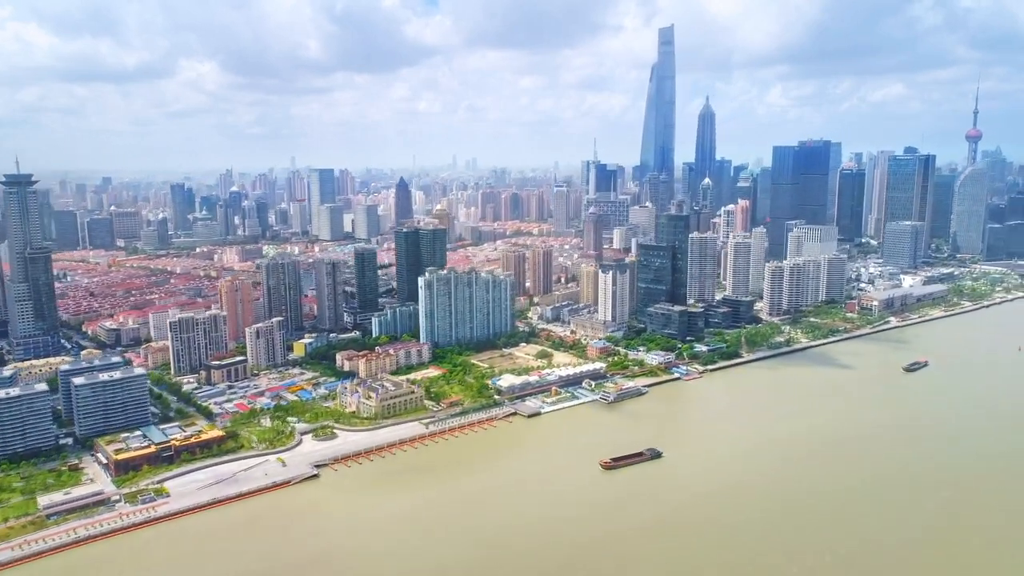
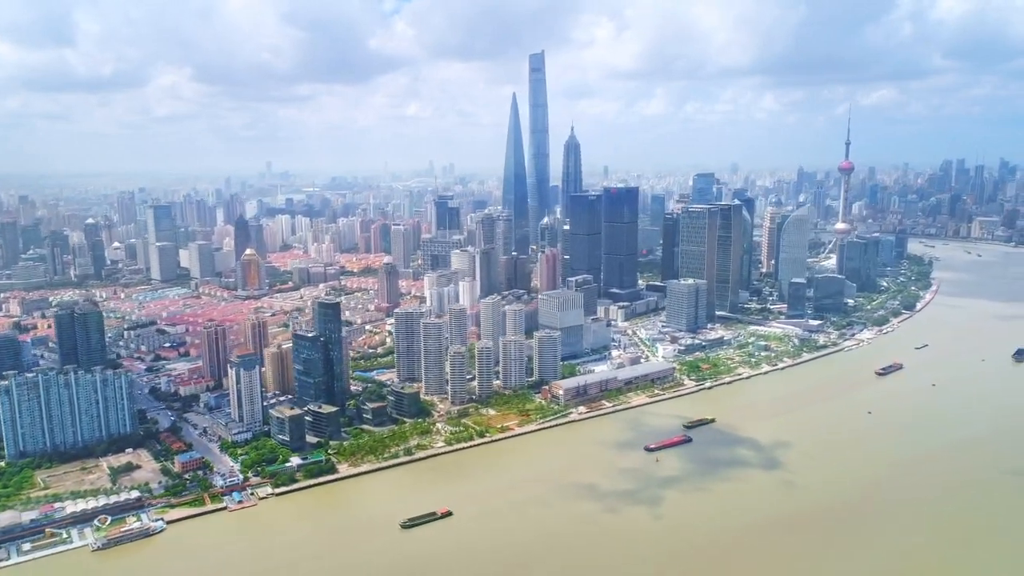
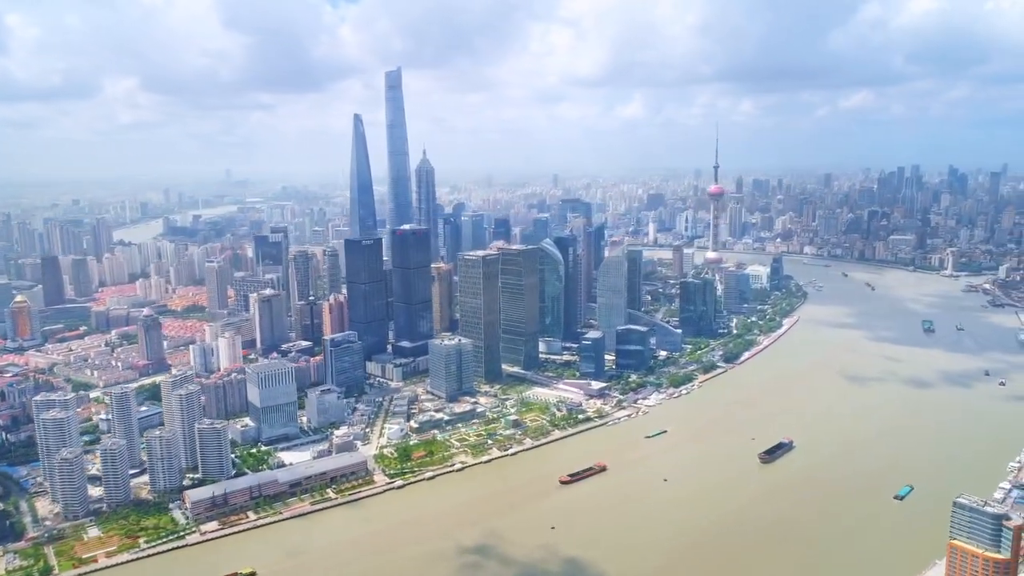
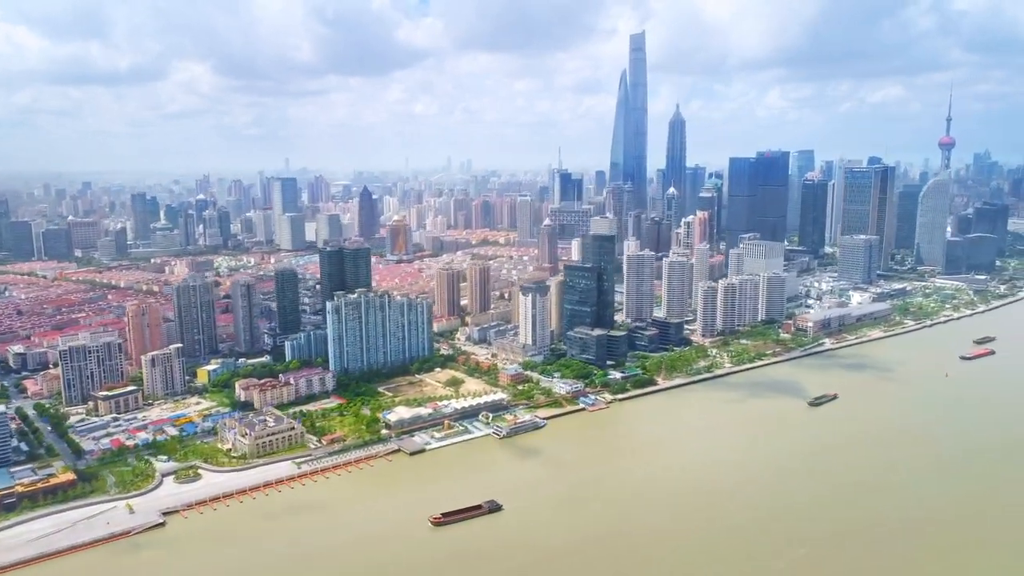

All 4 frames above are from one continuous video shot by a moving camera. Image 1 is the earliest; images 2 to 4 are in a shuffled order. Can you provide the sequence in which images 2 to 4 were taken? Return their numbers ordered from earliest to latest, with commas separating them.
4, 2, 3
